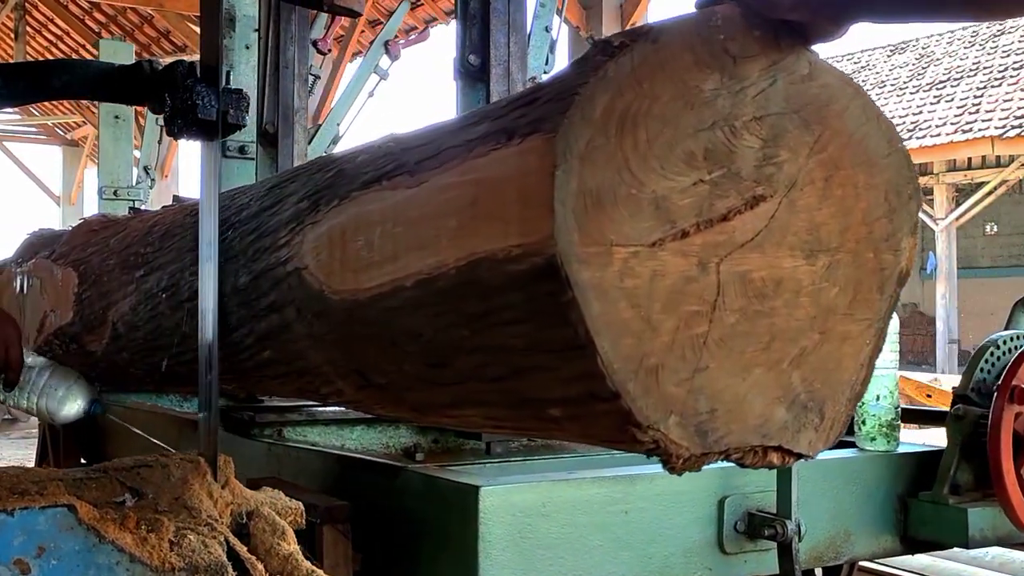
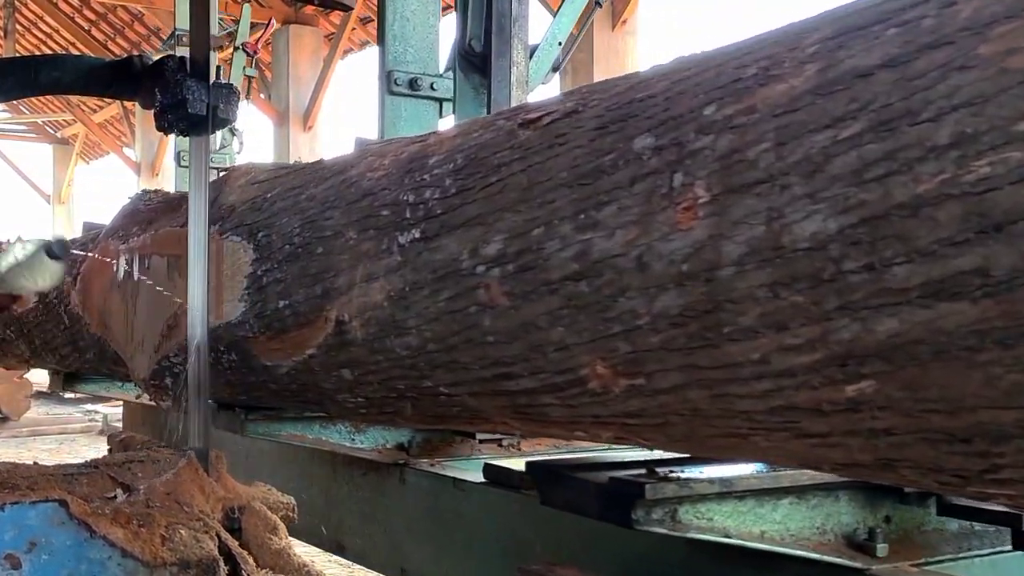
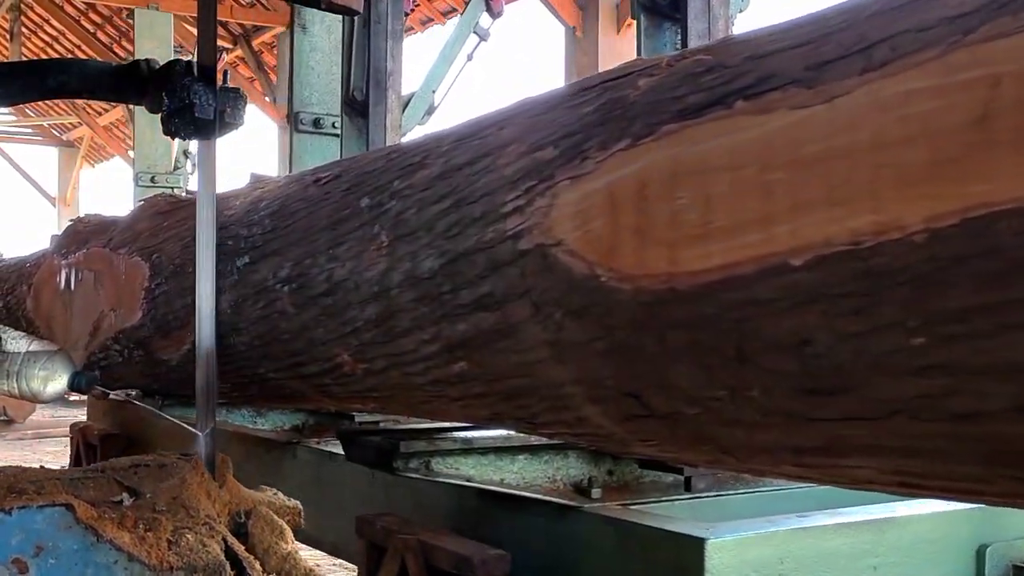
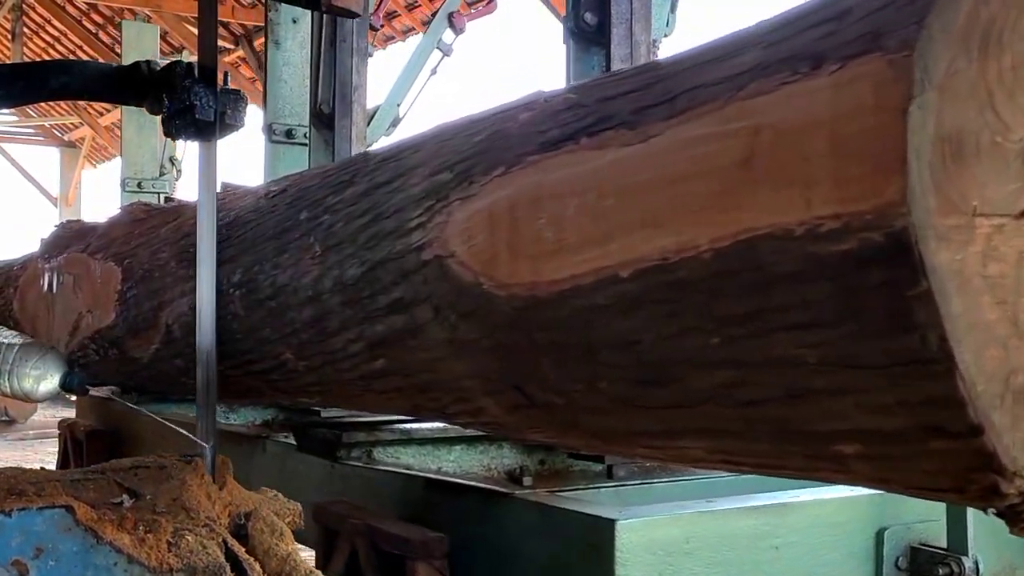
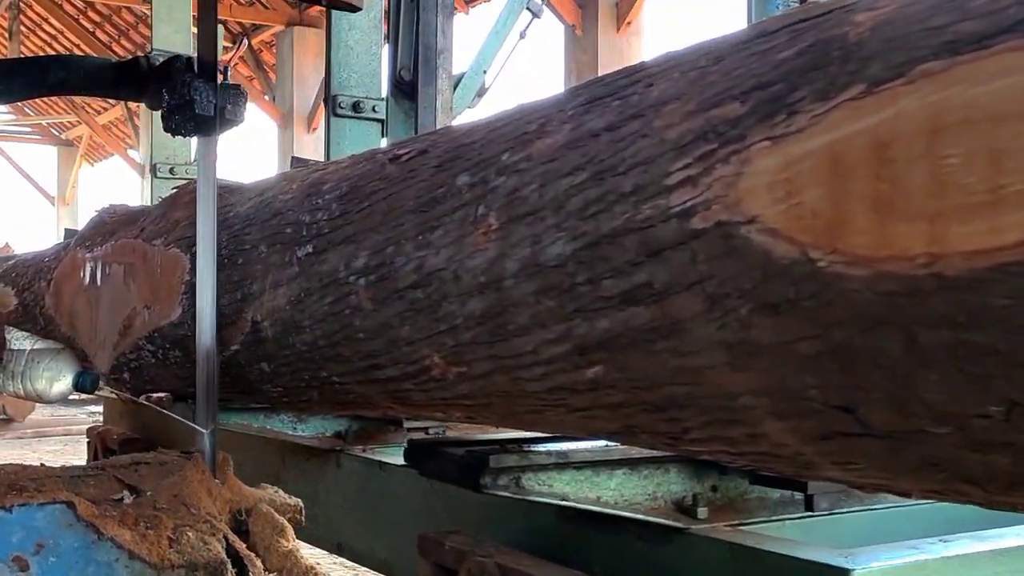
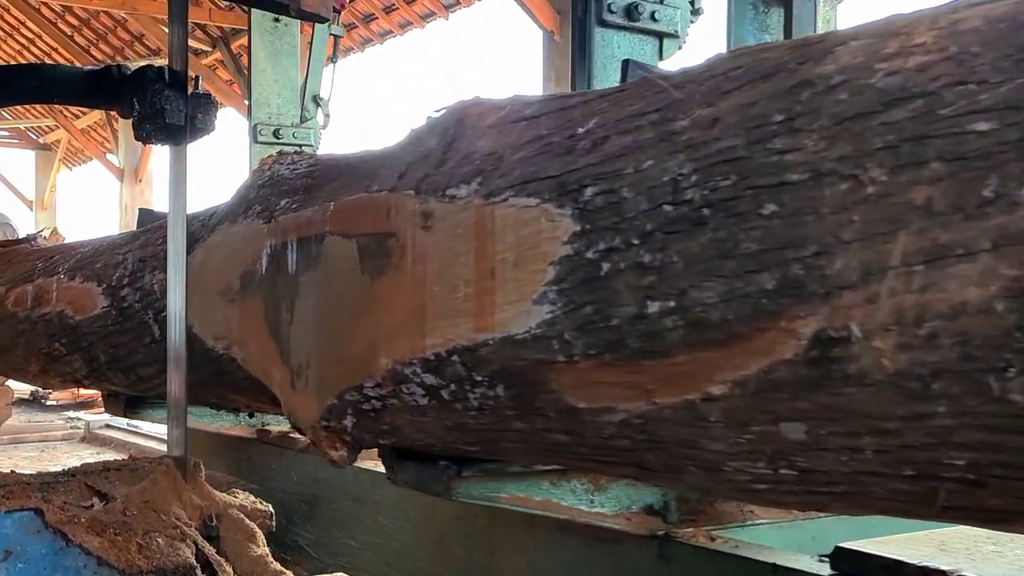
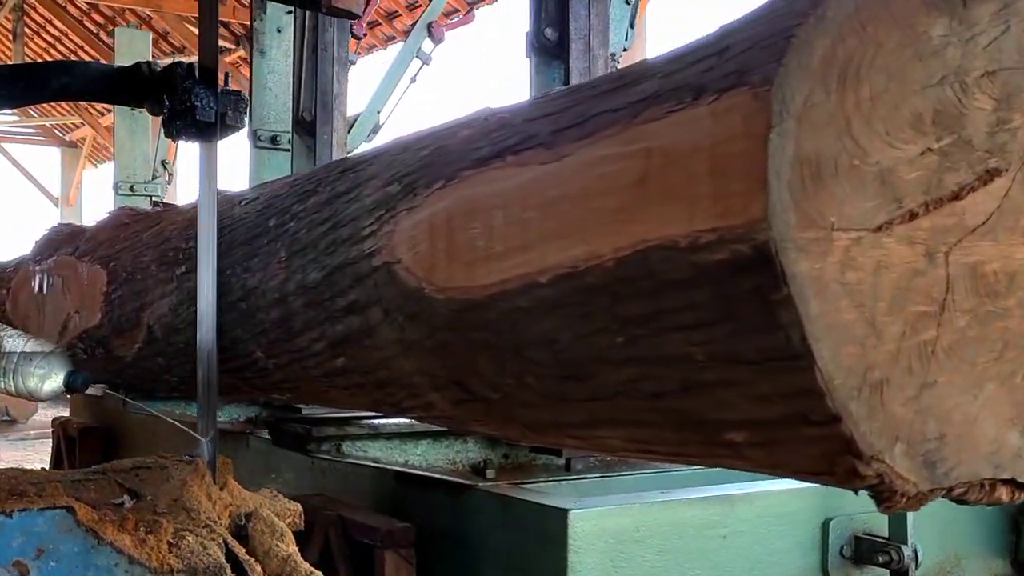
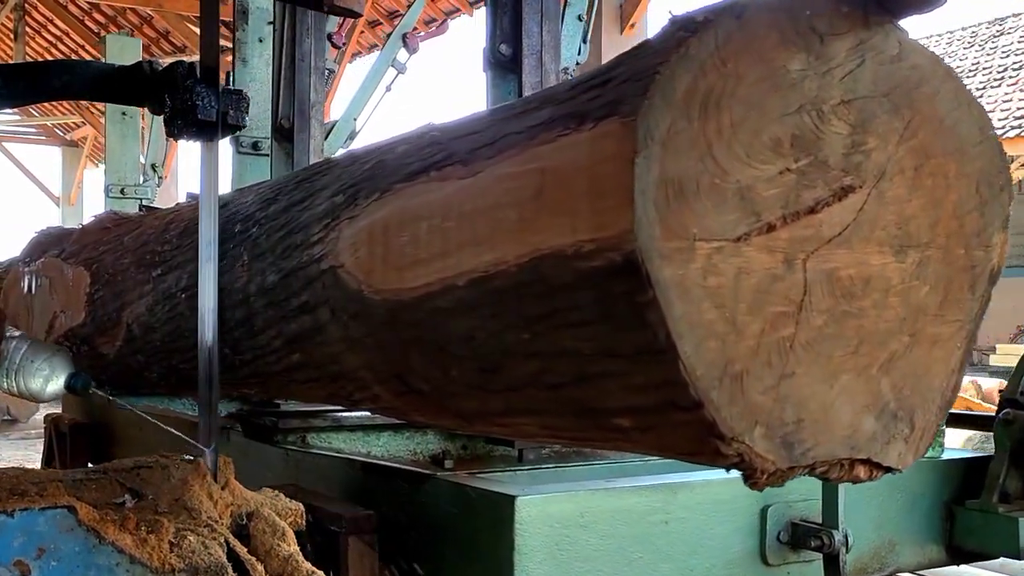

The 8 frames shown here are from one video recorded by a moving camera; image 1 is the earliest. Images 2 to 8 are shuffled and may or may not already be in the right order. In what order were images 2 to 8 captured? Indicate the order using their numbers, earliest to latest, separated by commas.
8, 7, 4, 3, 5, 2, 6
